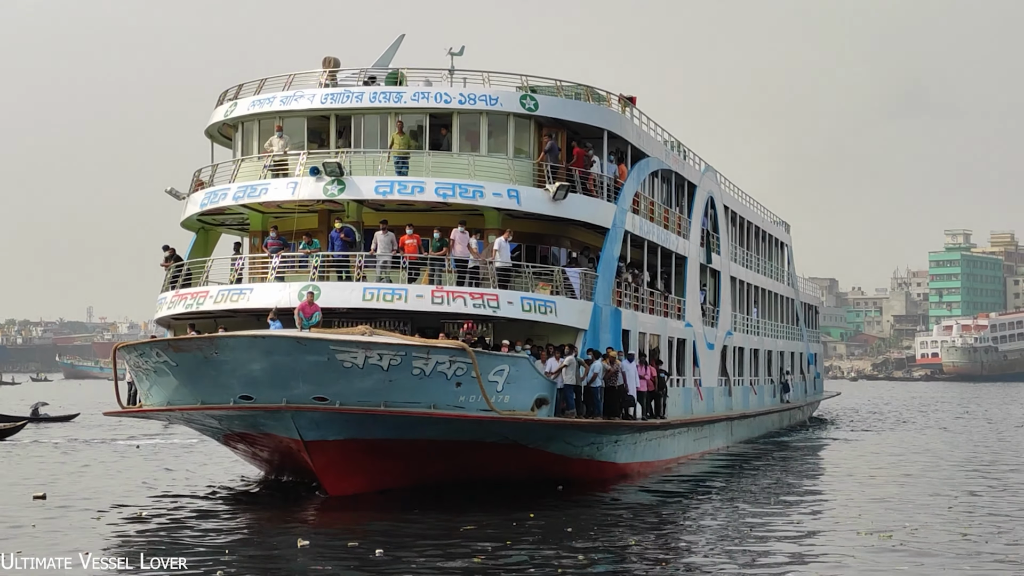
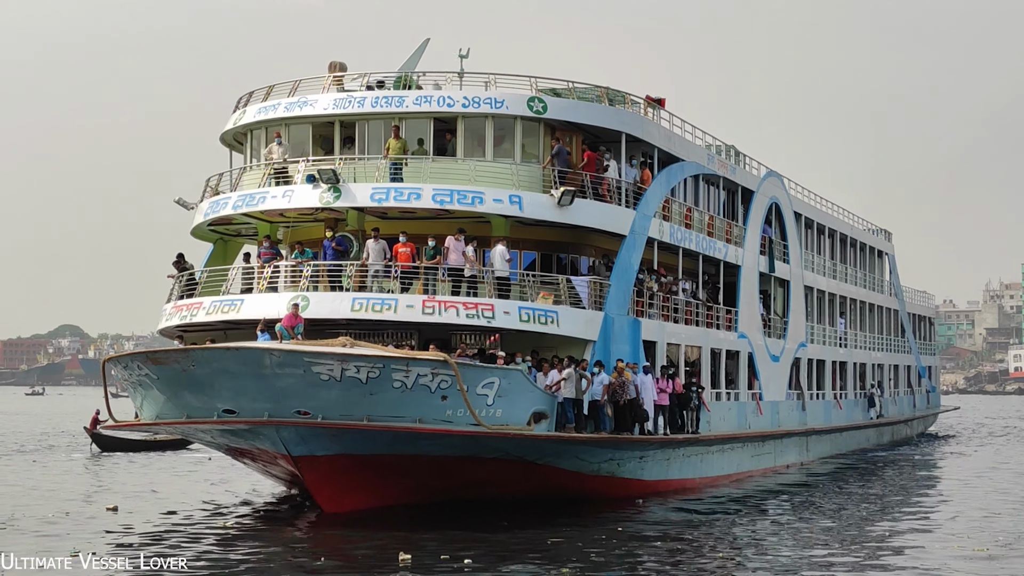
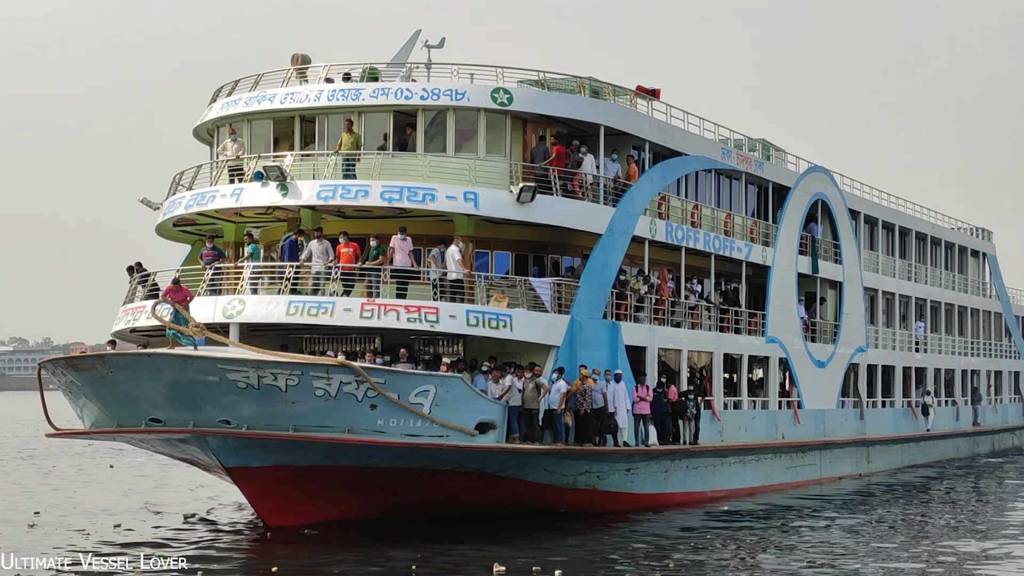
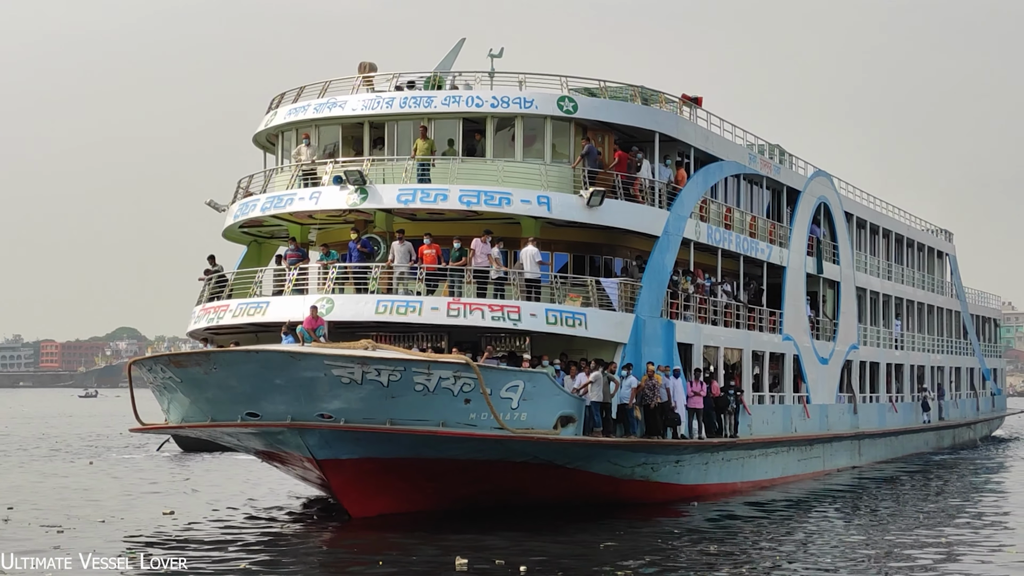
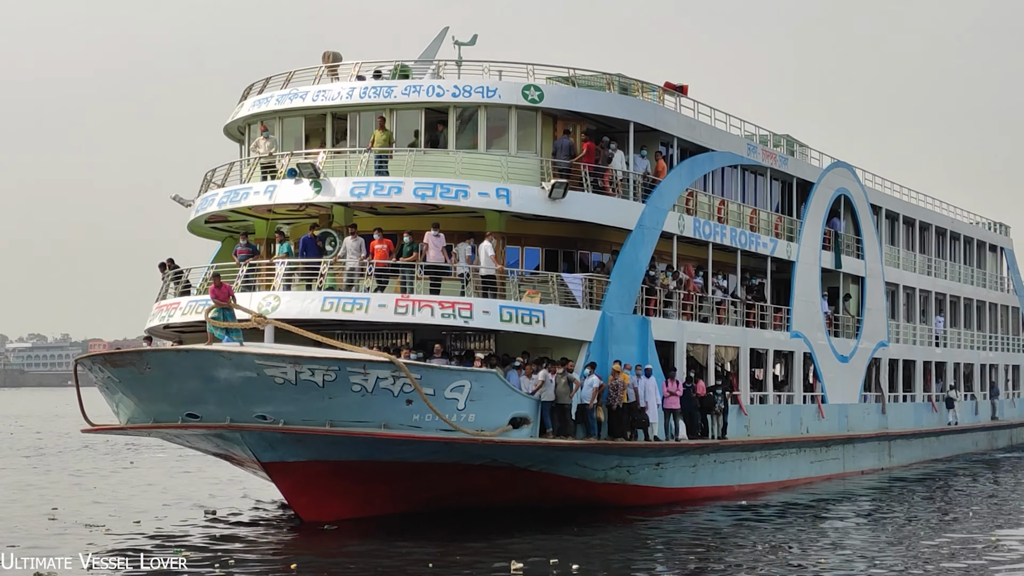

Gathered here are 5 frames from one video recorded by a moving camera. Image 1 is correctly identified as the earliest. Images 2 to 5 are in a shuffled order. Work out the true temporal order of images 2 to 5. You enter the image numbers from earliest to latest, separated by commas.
2, 4, 5, 3
